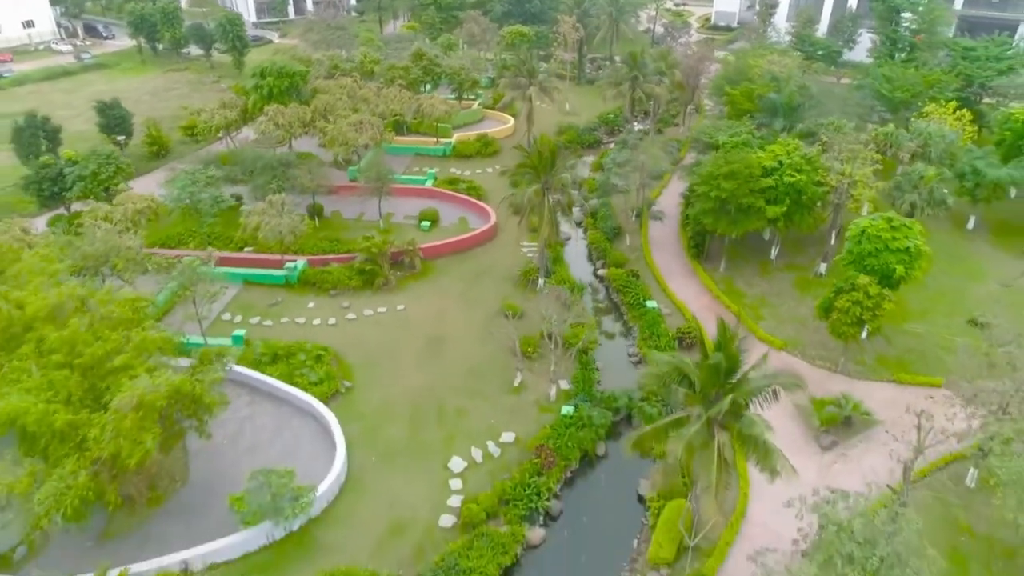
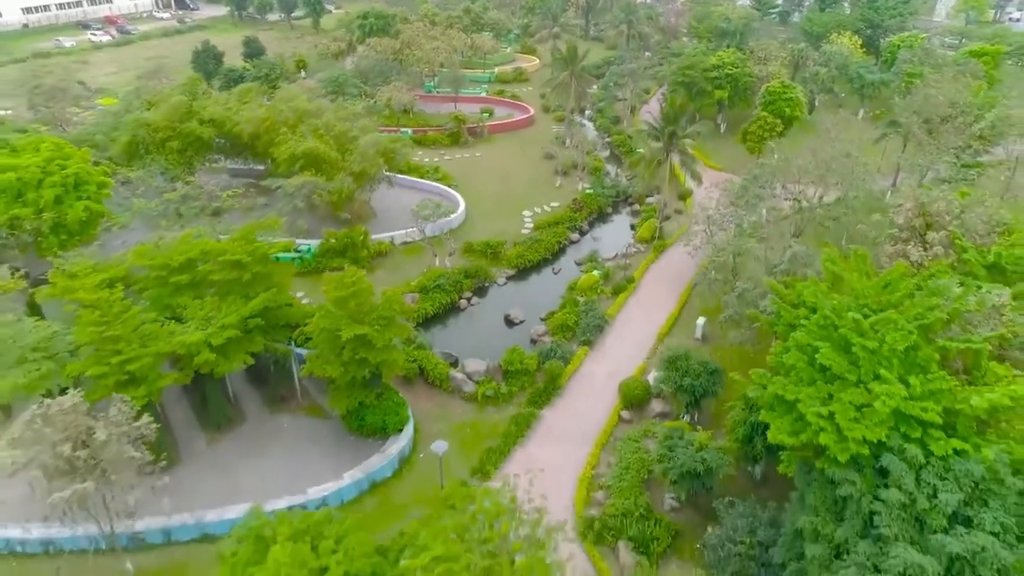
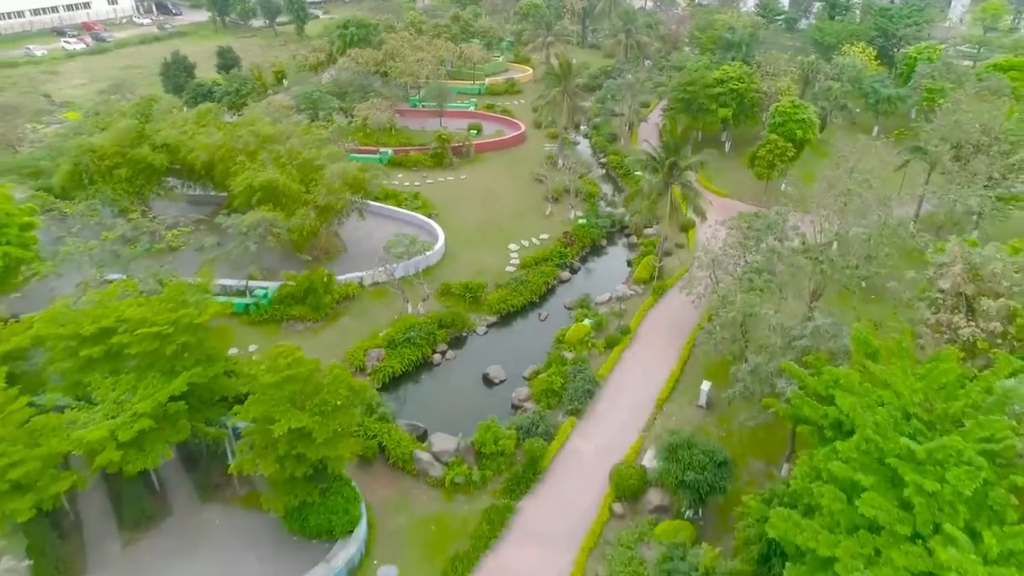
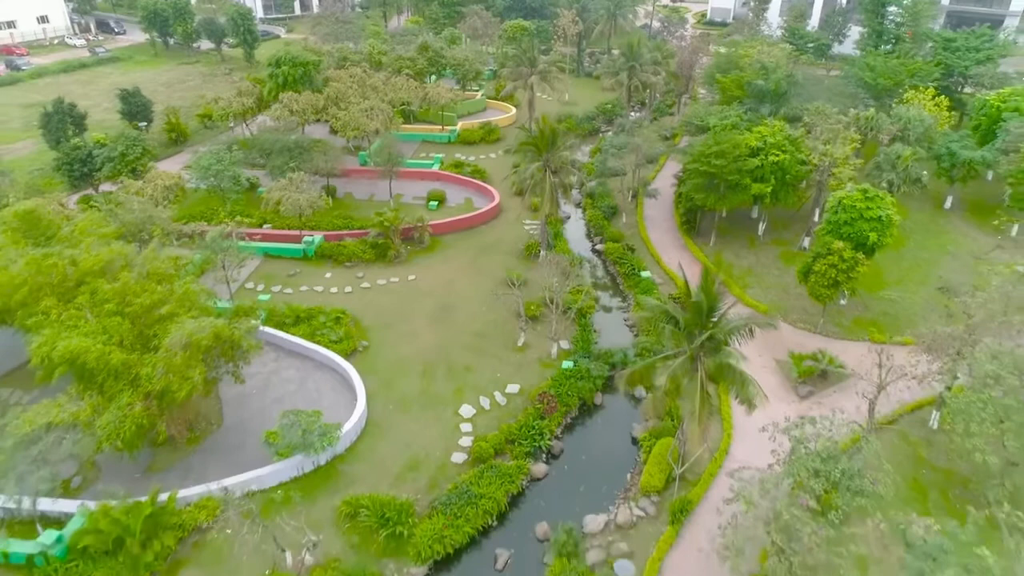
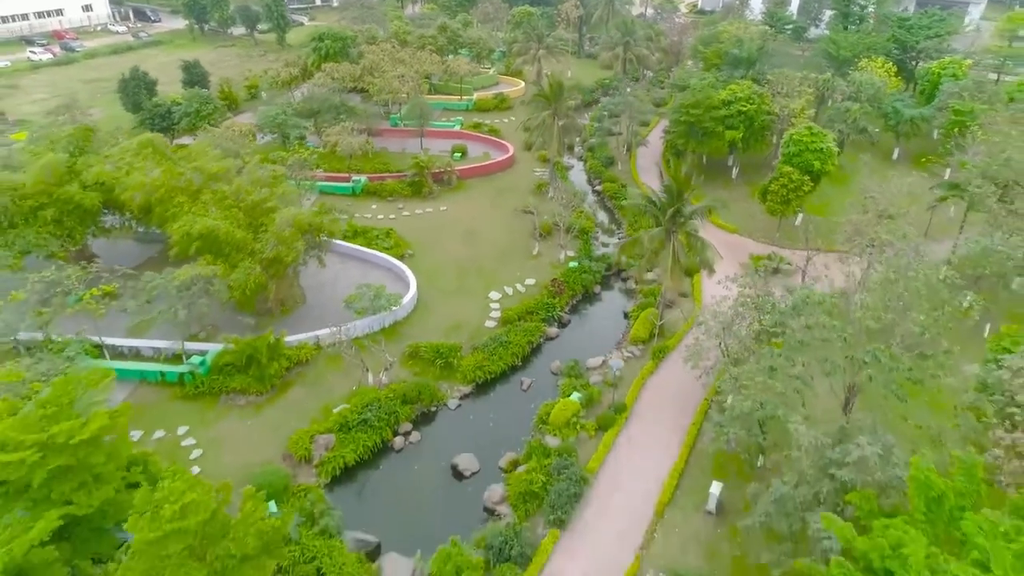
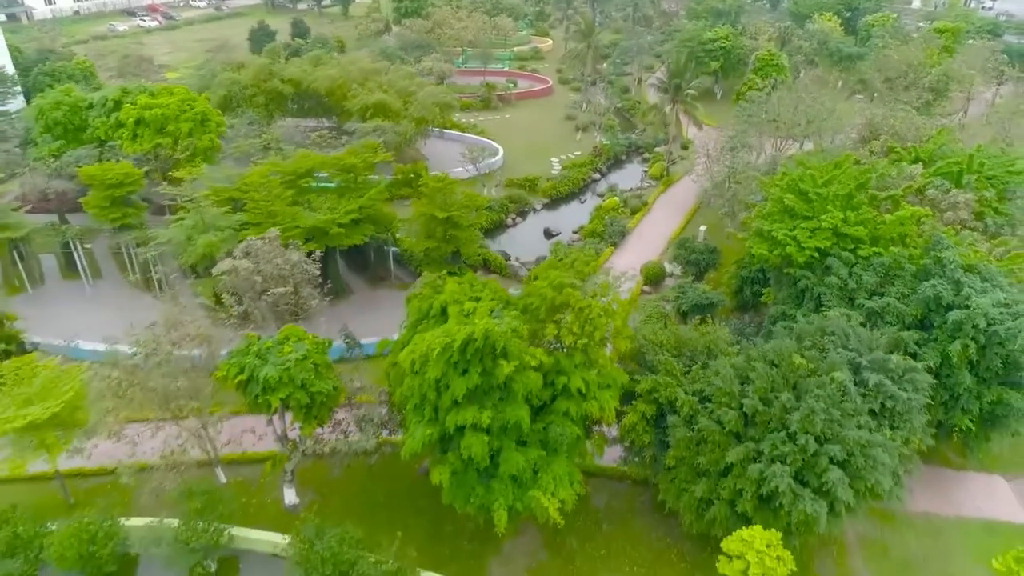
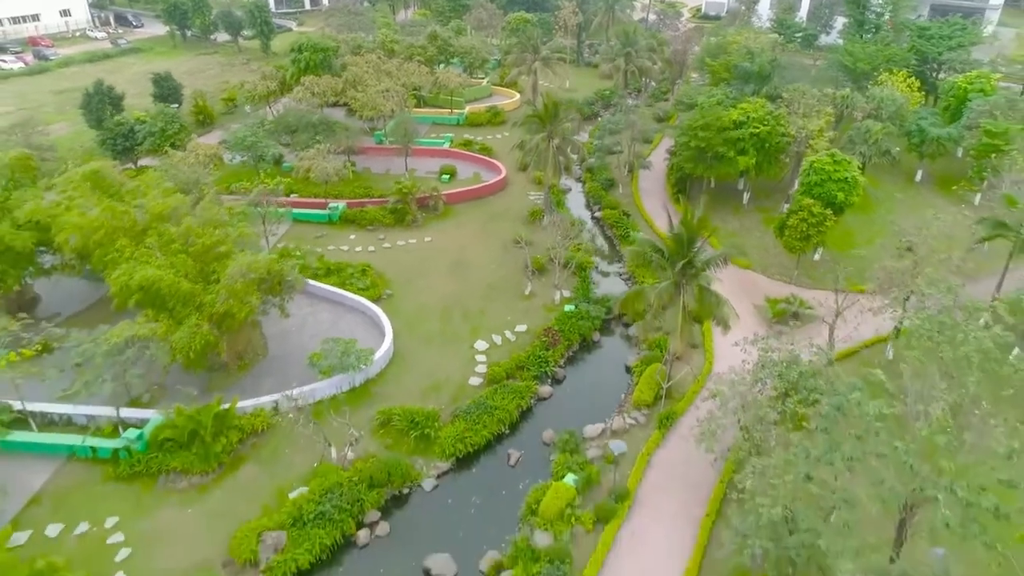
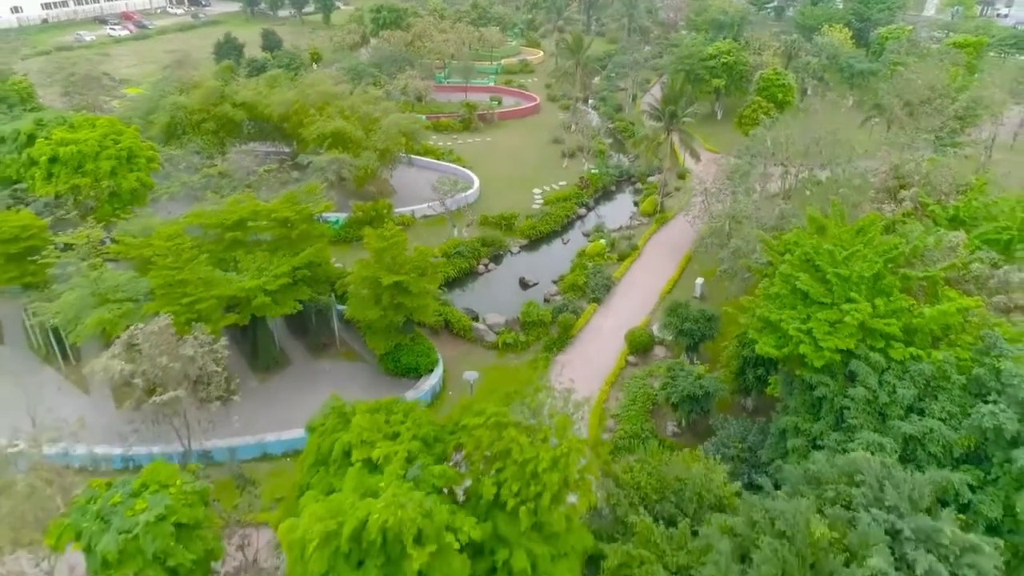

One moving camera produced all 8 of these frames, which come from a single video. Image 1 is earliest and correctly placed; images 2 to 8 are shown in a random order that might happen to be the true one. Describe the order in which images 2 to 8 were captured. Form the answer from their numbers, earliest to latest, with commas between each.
4, 7, 5, 3, 2, 8, 6
